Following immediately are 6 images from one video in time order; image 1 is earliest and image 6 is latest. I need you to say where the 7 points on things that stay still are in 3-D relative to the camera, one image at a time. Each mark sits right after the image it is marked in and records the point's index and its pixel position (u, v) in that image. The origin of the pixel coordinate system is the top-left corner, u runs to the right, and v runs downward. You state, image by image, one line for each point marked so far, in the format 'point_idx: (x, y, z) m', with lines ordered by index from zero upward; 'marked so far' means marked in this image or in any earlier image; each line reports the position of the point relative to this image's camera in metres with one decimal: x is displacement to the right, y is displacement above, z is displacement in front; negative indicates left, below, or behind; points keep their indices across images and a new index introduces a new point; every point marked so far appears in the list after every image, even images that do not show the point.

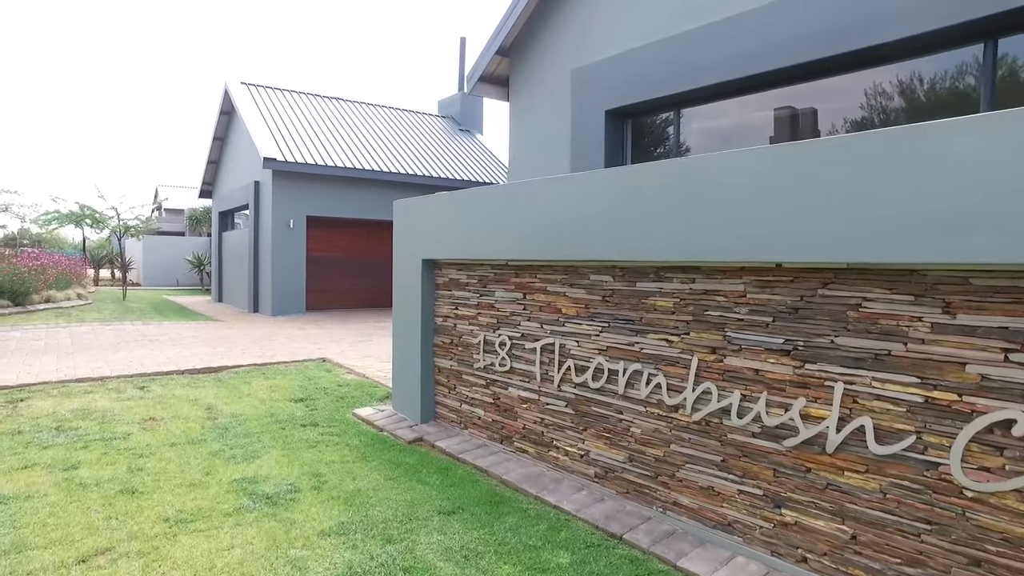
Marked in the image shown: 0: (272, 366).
0: (-3.0, -1.0, +7.5) m
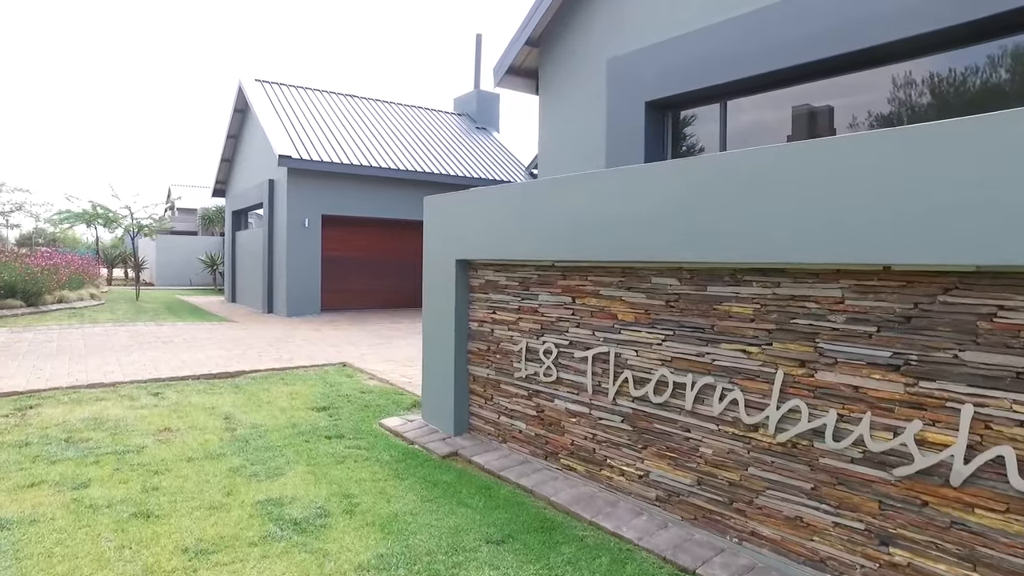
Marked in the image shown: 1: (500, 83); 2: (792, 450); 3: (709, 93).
0: (-2.7, -1.0, +7.2) m
1: (-0.1, +2.8, +8.1) m
2: (+1.3, -0.8, +2.8) m
3: (+2.0, +1.9, +5.9) m
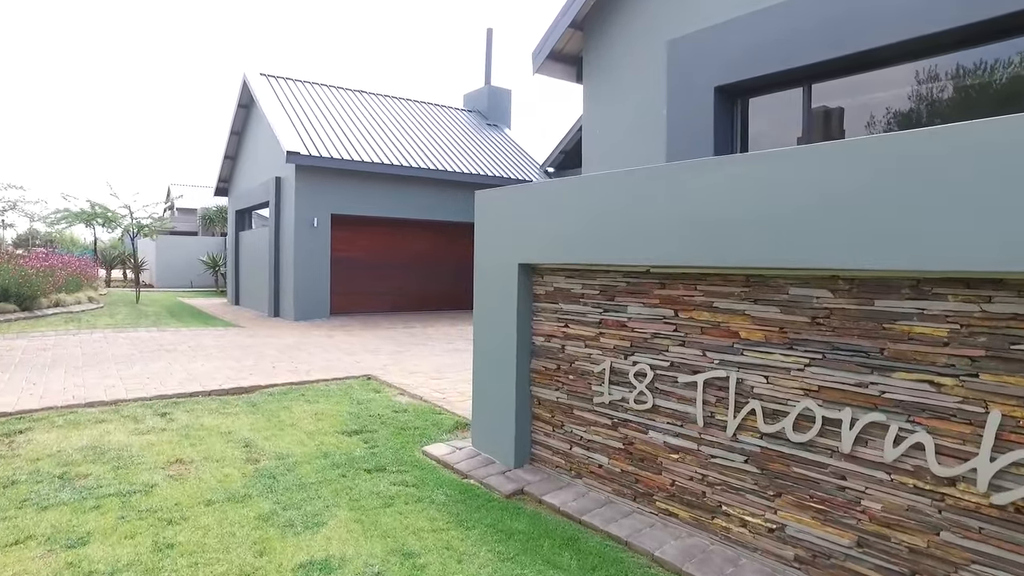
0: (-2.2, -1.1, +6.5) m
1: (+0.3, +2.7, +7.4) m
2: (+1.8, -0.8, +2.2) m
3: (+2.5, +1.9, +5.3) m
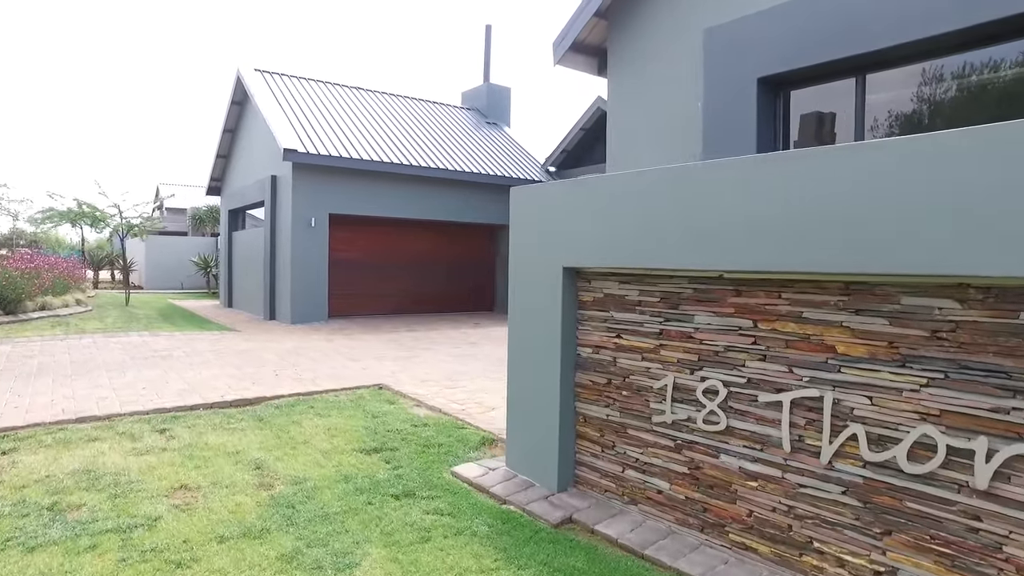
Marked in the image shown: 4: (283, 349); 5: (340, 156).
0: (-2.0, -1.1, +6.1) m
1: (+0.6, +2.7, +7.1) m
2: (+2.1, -0.9, +1.8) m
3: (+2.7, +1.8, +4.9) m
4: (-3.7, -1.0, +9.5) m
5: (-4.0, +3.0, +13.7) m
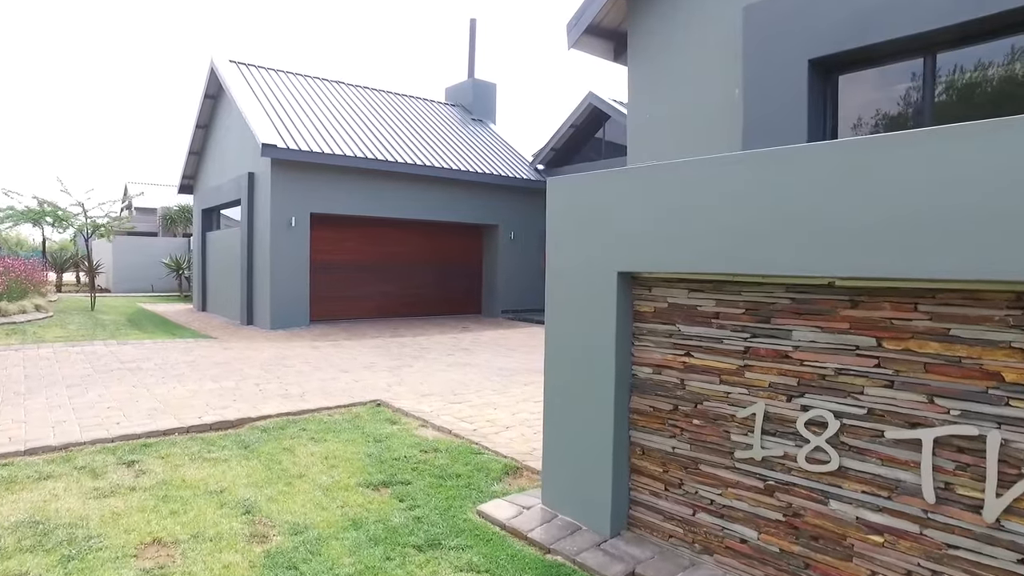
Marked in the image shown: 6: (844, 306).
0: (-1.8, -1.1, +5.4) m
1: (+0.6, +2.6, +6.5) m
2: (+2.4, -0.9, +1.3) m
3: (+2.9, +1.8, +4.5) m
4: (-3.7, -1.0, +8.8) m
5: (-4.2, +3.0, +13.0) m
6: (+1.3, -0.1, +2.4) m
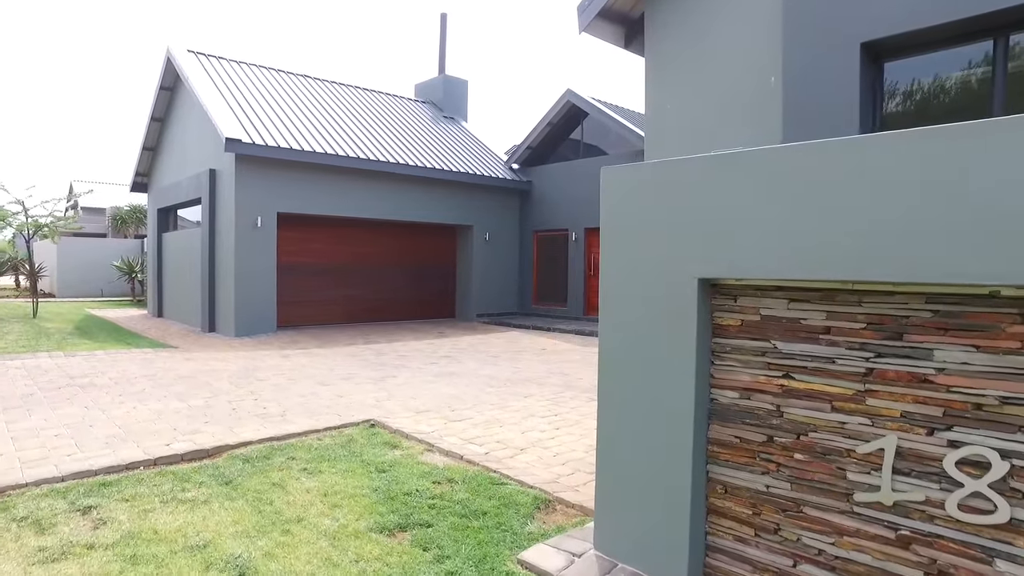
0: (-1.7, -1.2, +4.7) m
1: (+0.7, +2.6, +6.0) m
2: (+2.8, -0.9, +0.9) m
3: (+3.0, +1.8, +4.1) m
4: (-3.7, -1.1, +8.0) m
5: (-4.5, +2.9, +12.2) m
6: (+1.6, -0.1, +1.9) m
